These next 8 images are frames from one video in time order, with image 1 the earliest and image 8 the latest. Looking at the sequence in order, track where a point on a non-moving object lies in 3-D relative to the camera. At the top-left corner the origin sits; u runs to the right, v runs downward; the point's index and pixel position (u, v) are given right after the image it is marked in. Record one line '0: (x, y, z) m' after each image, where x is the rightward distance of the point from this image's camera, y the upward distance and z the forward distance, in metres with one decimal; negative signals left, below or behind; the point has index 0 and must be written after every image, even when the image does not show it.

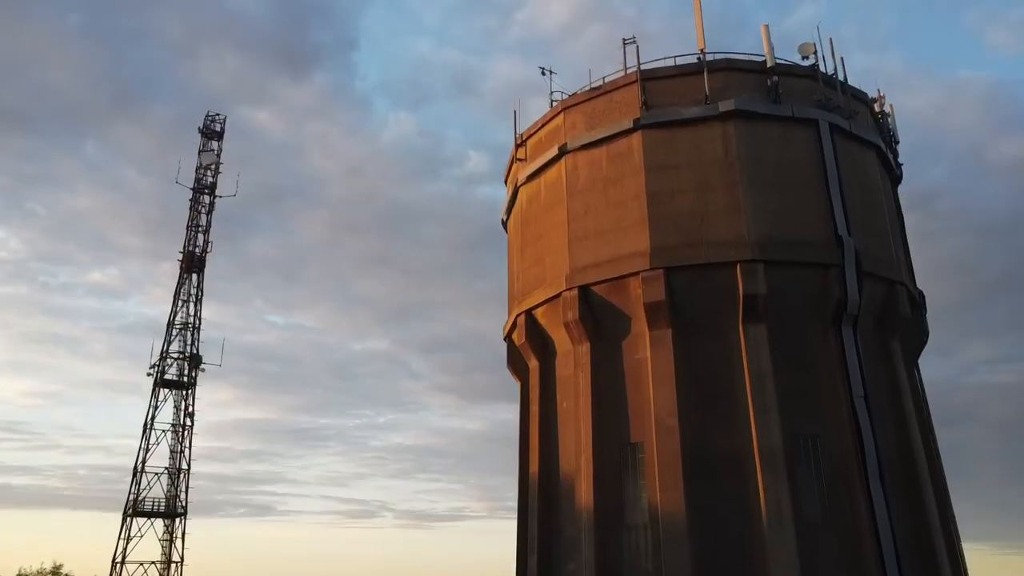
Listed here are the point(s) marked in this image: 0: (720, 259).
0: (+5.6, +0.8, +19.7) m
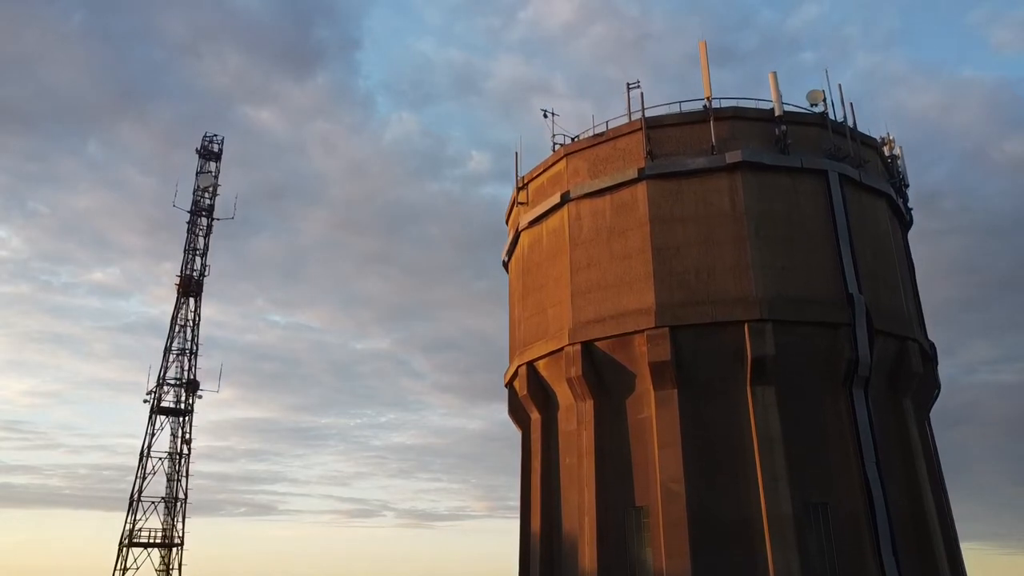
0: (+5.6, -0.8, +19.2) m
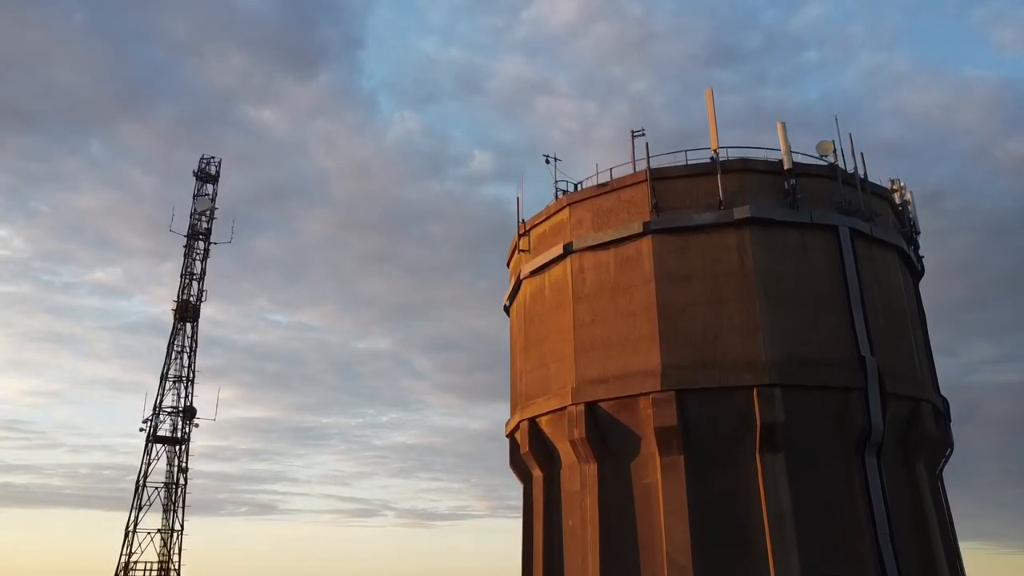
0: (+5.6, -2.4, +18.6) m
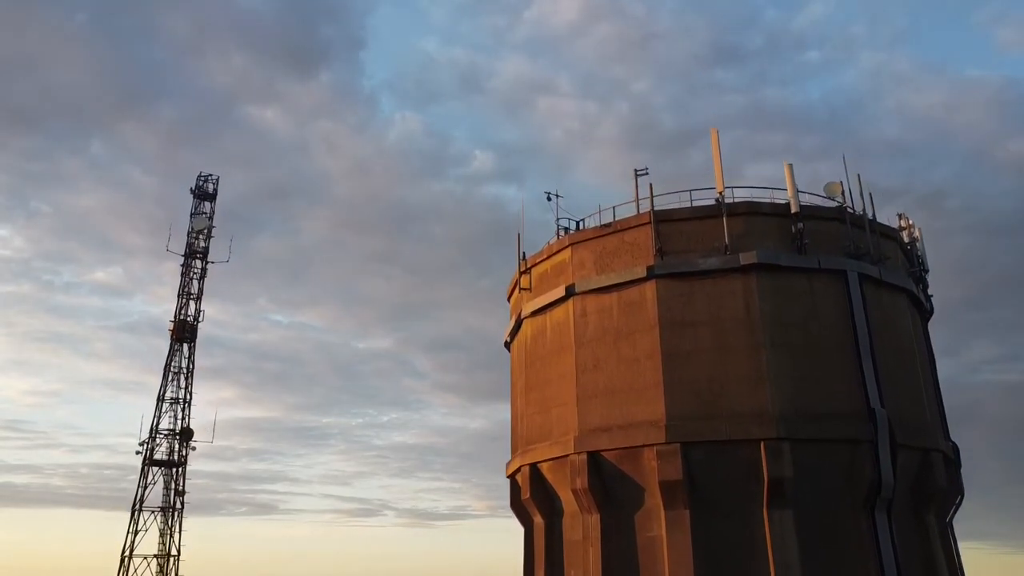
0: (+5.6, -3.6, +18.2) m
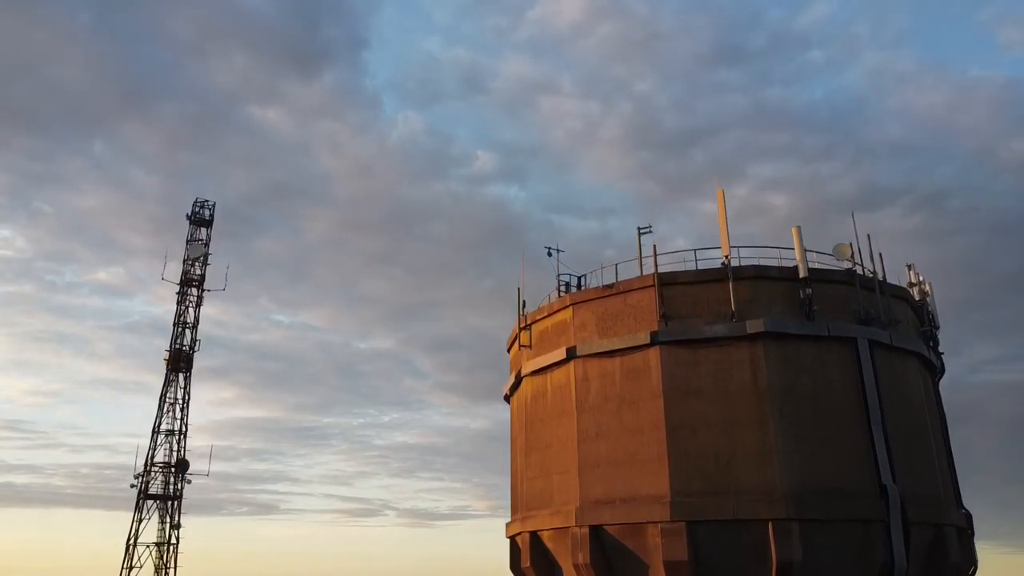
0: (+5.6, -5.4, +17.6) m
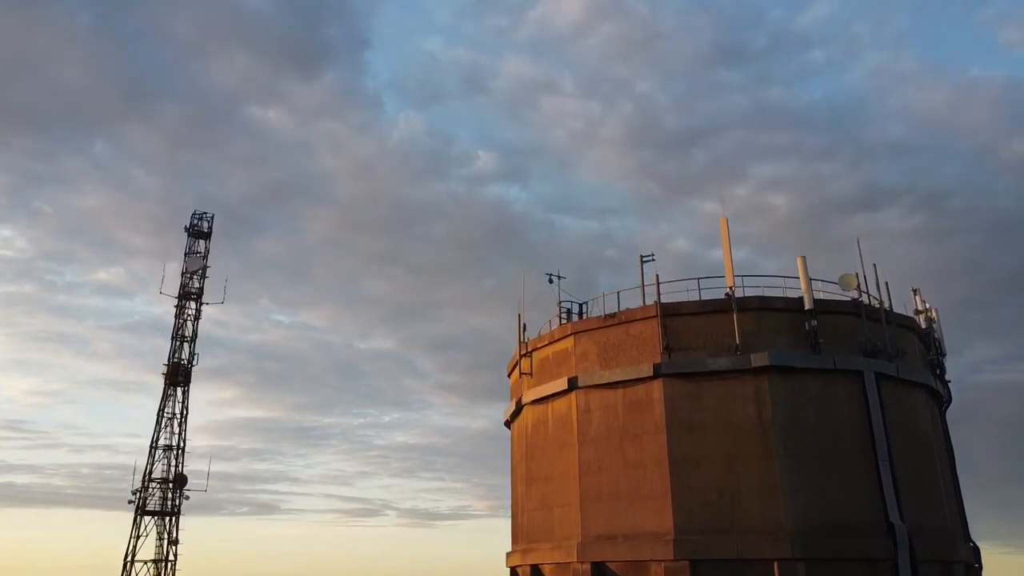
0: (+5.6, -6.2, +17.3) m
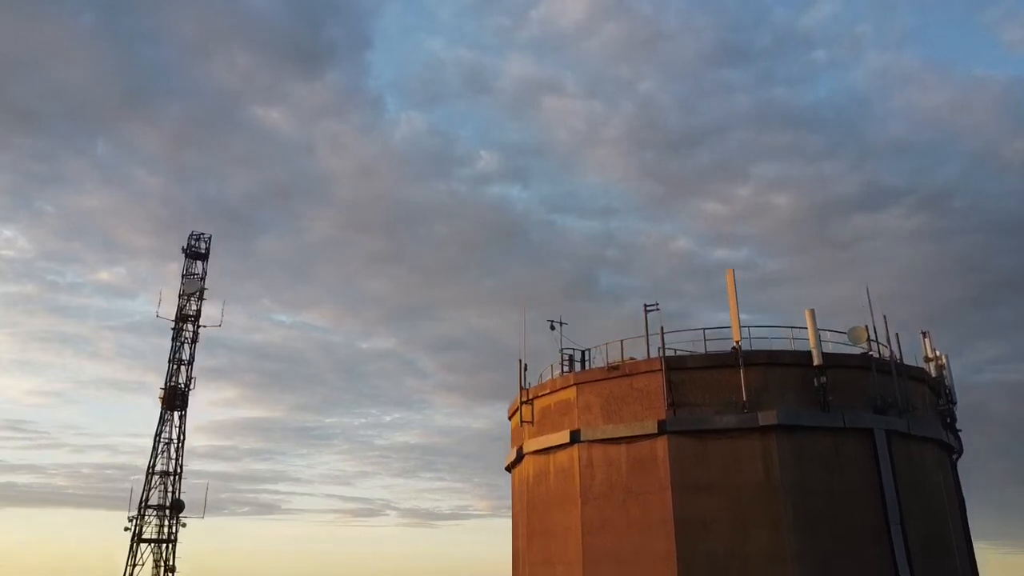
0: (+5.6, -7.6, +16.8) m
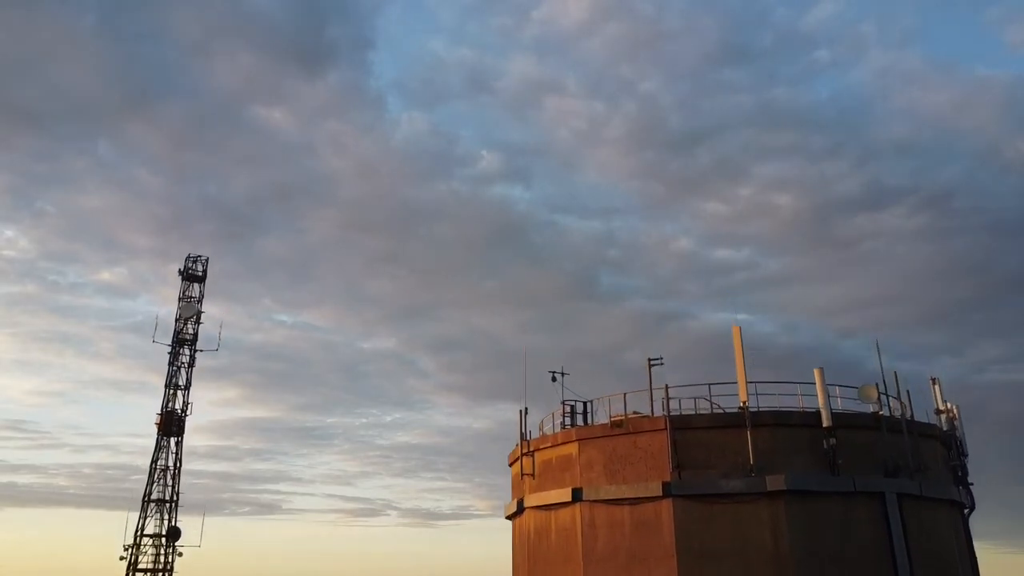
0: (+5.6, -9.1, +16.3) m
